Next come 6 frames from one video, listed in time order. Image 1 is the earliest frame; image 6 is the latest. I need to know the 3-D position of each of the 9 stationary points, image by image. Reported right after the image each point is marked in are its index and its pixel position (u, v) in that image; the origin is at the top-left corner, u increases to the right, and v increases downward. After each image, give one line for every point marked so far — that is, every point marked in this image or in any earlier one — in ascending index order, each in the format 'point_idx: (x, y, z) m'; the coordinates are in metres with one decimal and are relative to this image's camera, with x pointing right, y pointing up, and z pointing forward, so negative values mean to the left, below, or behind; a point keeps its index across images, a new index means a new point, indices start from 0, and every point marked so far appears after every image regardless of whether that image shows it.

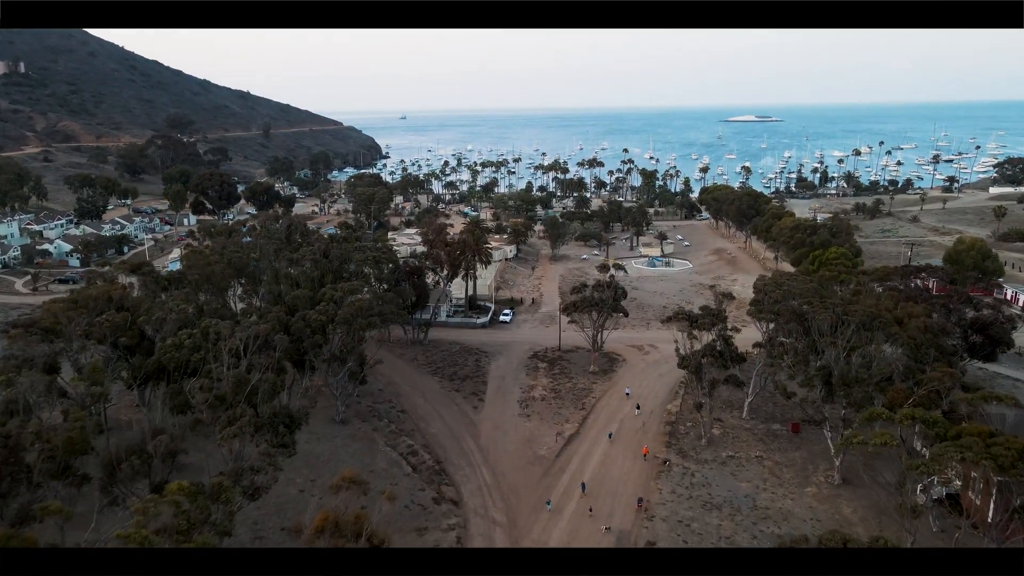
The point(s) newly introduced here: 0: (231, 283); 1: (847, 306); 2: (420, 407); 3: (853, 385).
0: (-7.8, +0.1, +19.5) m
1: (+7.7, -0.4, +16.2) m
2: (-2.4, -3.1, +18.4) m
3: (+6.5, -1.8, +13.4) m
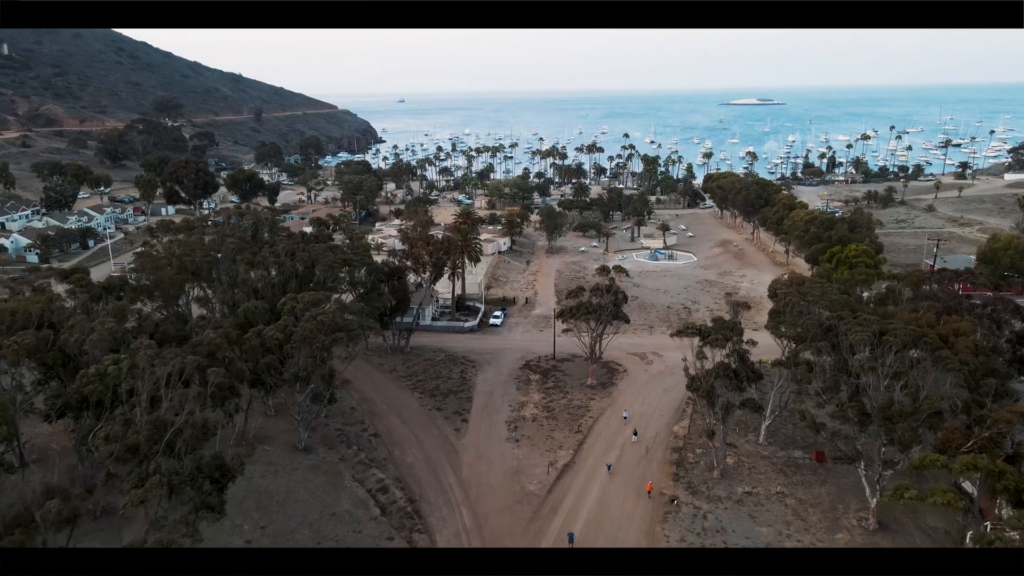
0: (-8.1, 0.0, +17.4) m
1: (+7.4, -0.6, +14.1) m
2: (-2.7, -3.3, +16.3) m
3: (+6.2, -2.1, +11.3) m
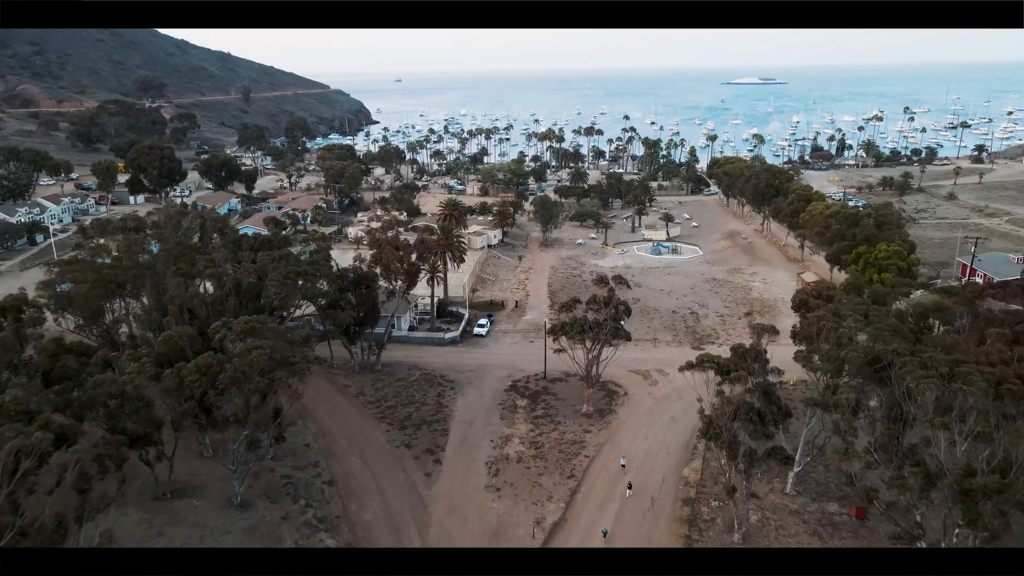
0: (-8.5, -0.4, +14.7) m
1: (+7.0, -1.1, +11.5) m
2: (-3.1, -3.7, +13.8) m
3: (+5.8, -2.6, +8.7) m
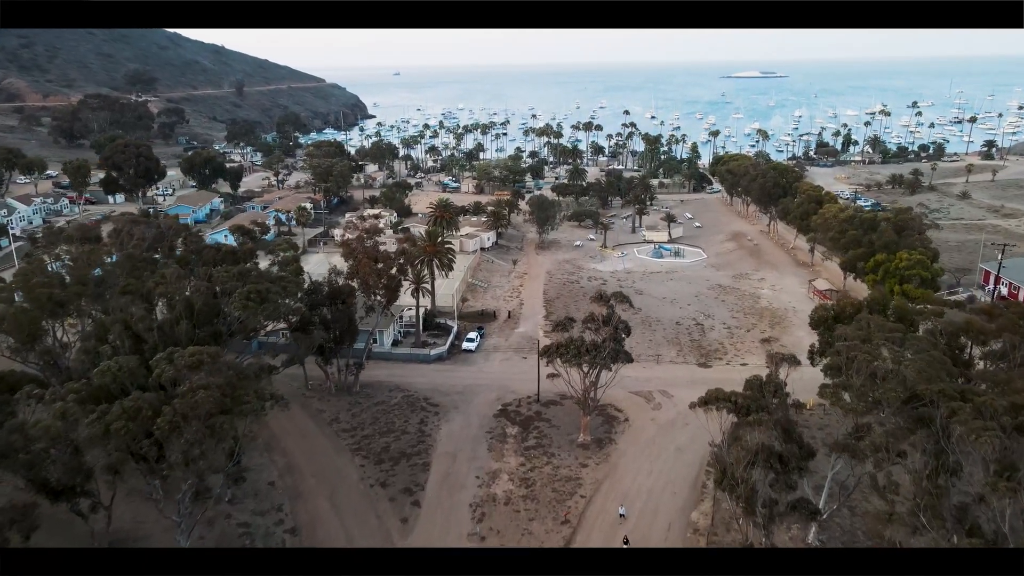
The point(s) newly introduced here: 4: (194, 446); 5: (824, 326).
0: (-8.7, -0.8, +13.1) m
1: (+6.8, -1.5, +9.9) m
2: (-3.3, -4.0, +12.2) m
3: (+5.6, -3.0, +7.1) m
4: (-4.4, -2.1, +9.8) m
5: (+7.0, -0.8, +15.8) m
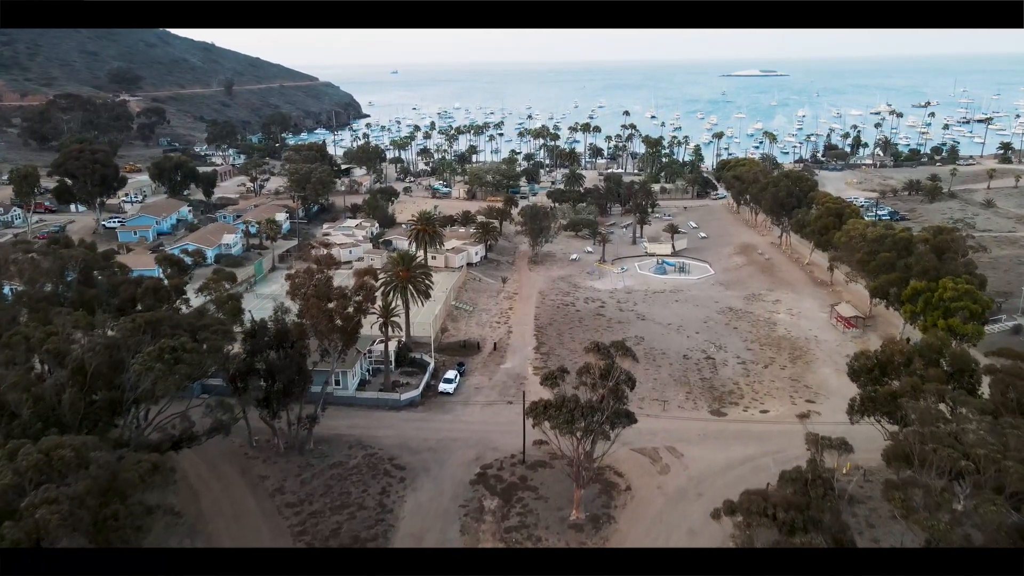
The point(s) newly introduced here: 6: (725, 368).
0: (-9.1, -1.6, +10.5) m
1: (+6.4, -2.3, +7.3) m
2: (-3.7, -4.9, +9.6) m
3: (+5.2, -3.9, +4.5) m
4: (-4.7, -2.9, +7.2) m
5: (+6.6, -1.7, +13.2) m
6: (+5.7, -2.1, +18.9) m
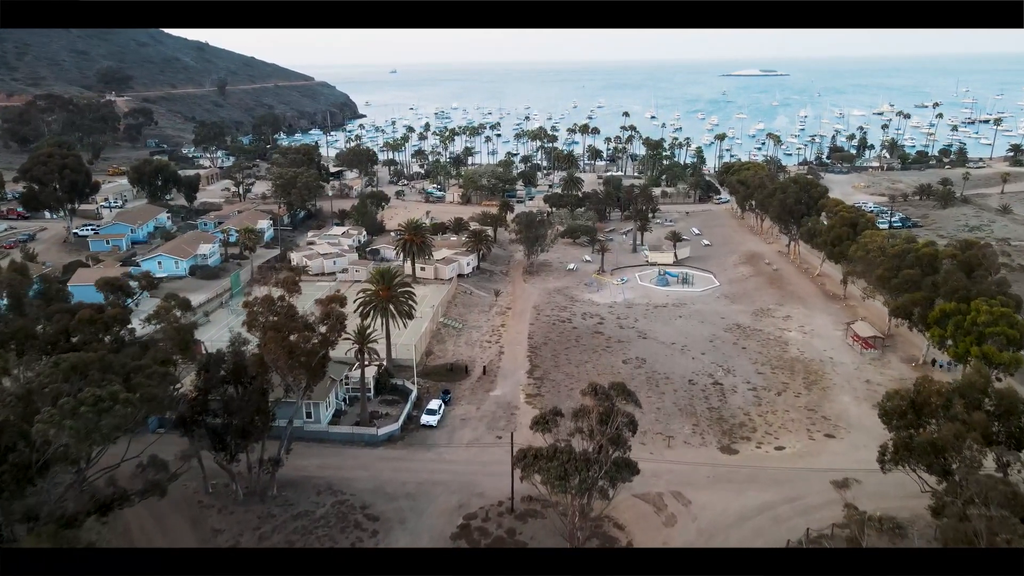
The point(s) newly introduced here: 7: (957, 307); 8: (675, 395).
0: (-9.3, -2.1, +8.9) m
1: (+6.2, -2.8, +5.8) m
2: (-3.9, -5.4, +8.0) m
3: (+5.0, -4.4, +3.0) m
4: (-5.0, -3.4, +5.7) m
5: (+6.4, -2.1, +11.6) m
6: (+5.5, -2.6, +17.4) m
7: (+9.9, -0.4, +15.9) m
8: (+4.0, -2.6, +17.3) m
